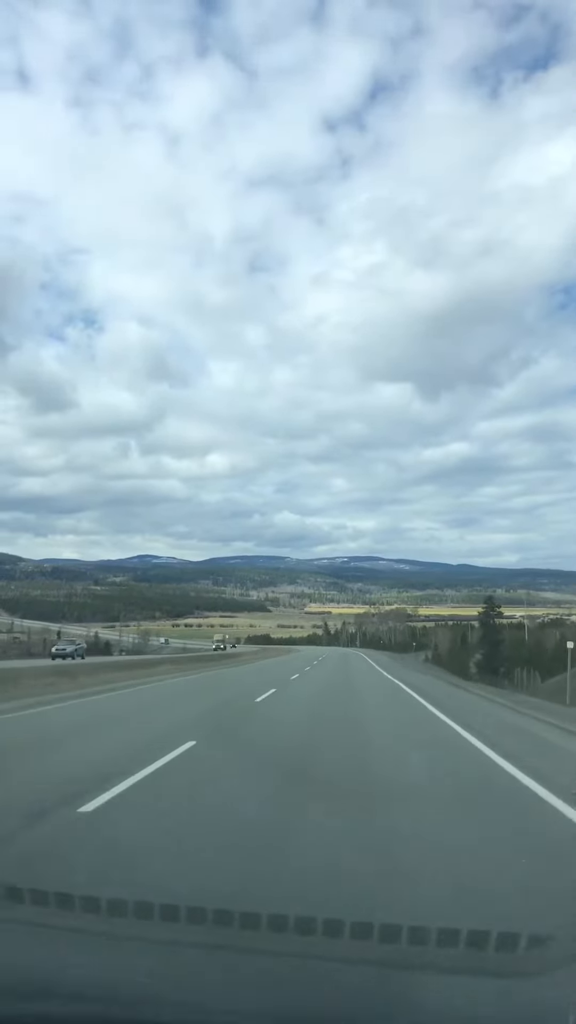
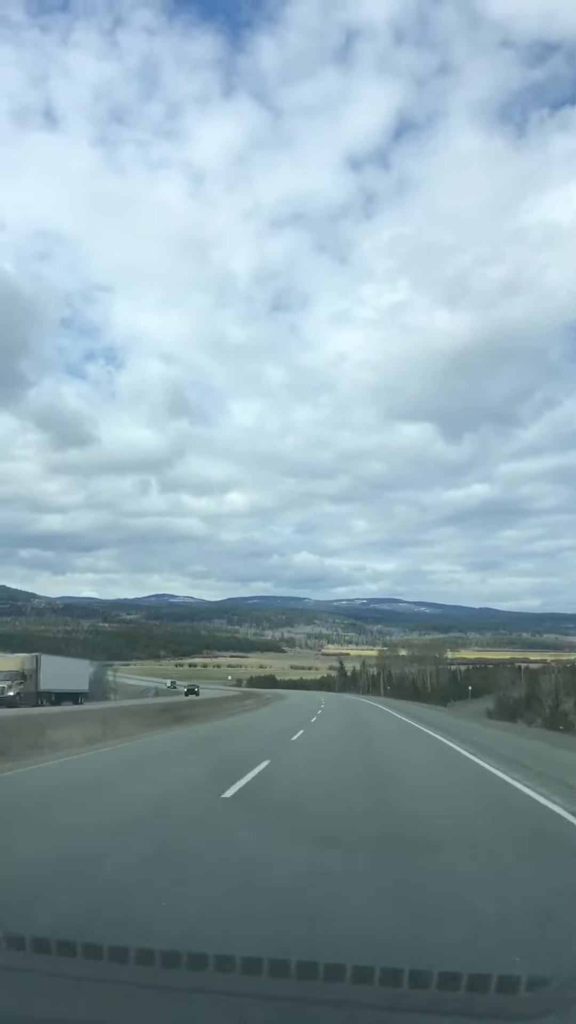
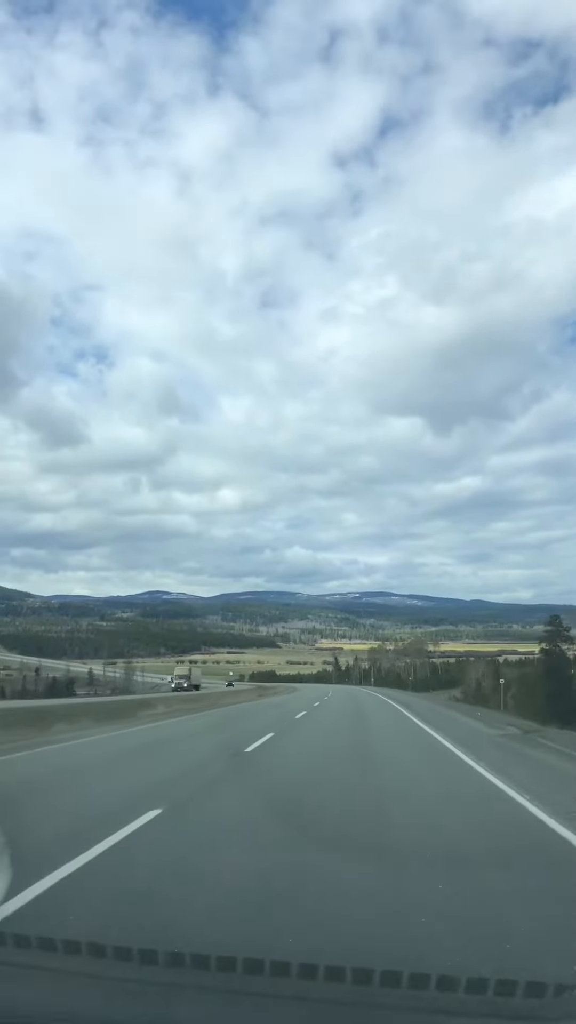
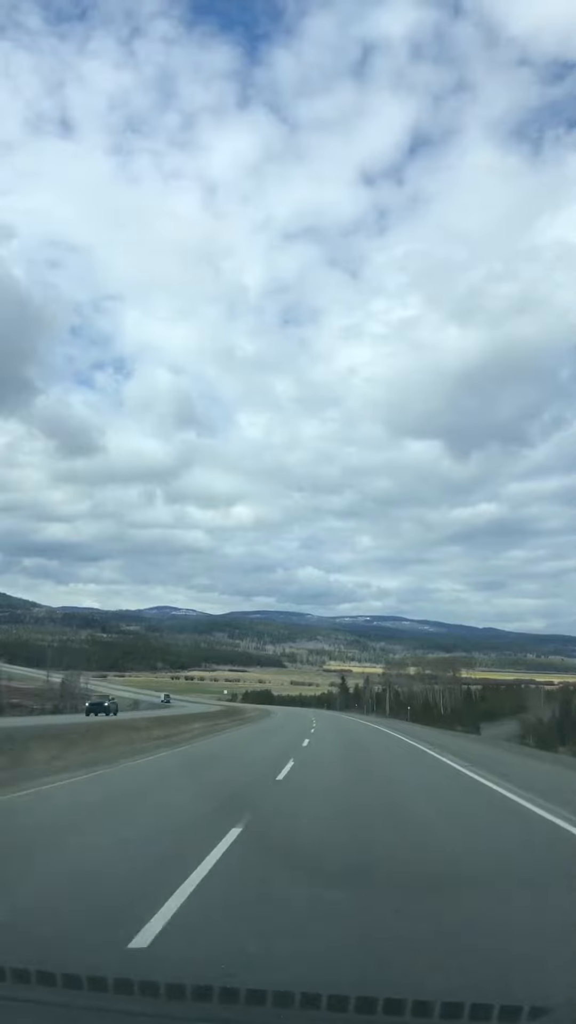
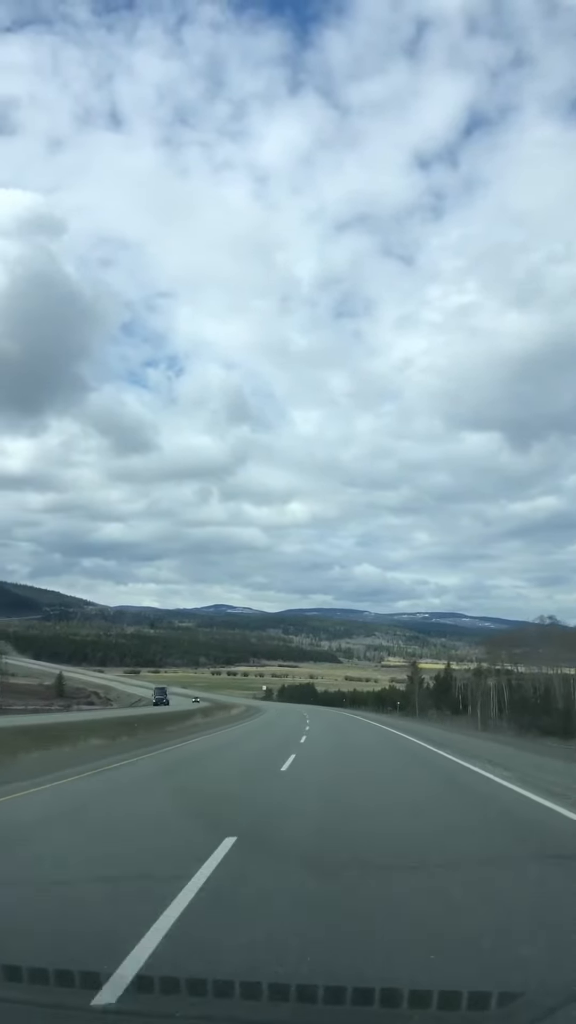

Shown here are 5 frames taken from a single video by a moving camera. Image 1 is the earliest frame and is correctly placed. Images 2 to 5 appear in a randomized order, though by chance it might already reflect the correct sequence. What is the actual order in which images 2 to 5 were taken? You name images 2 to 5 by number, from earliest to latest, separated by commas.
3, 2, 4, 5
